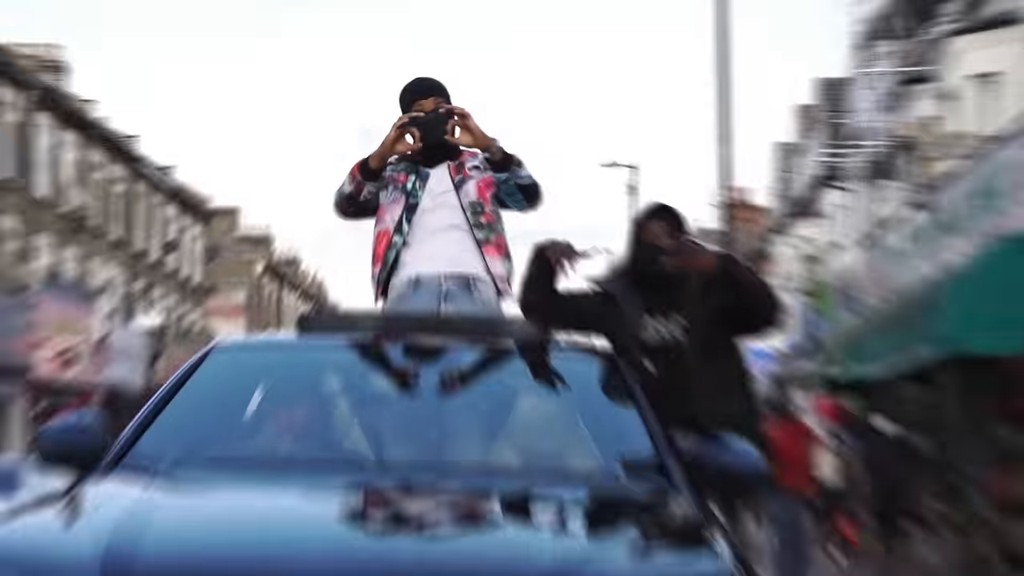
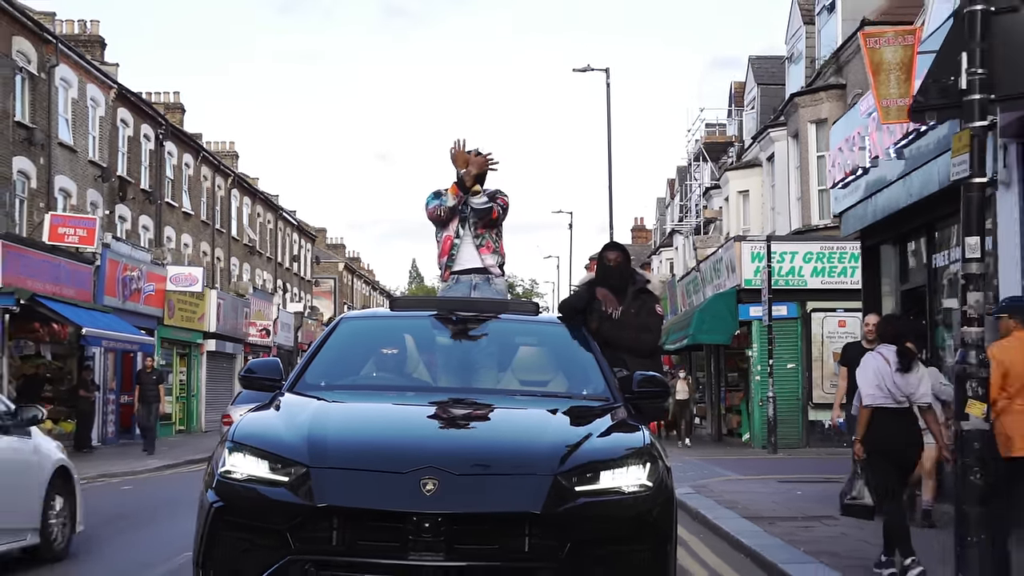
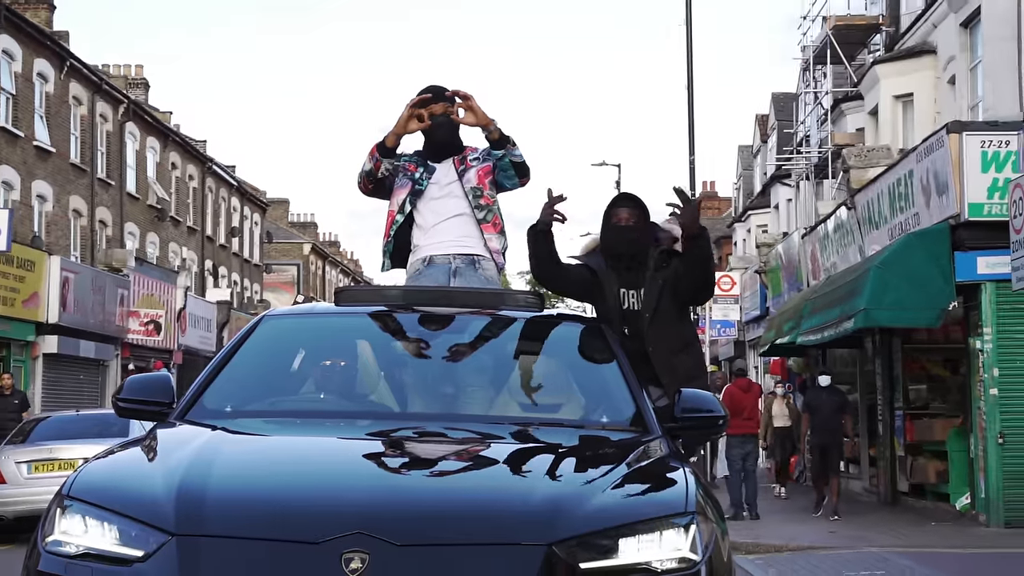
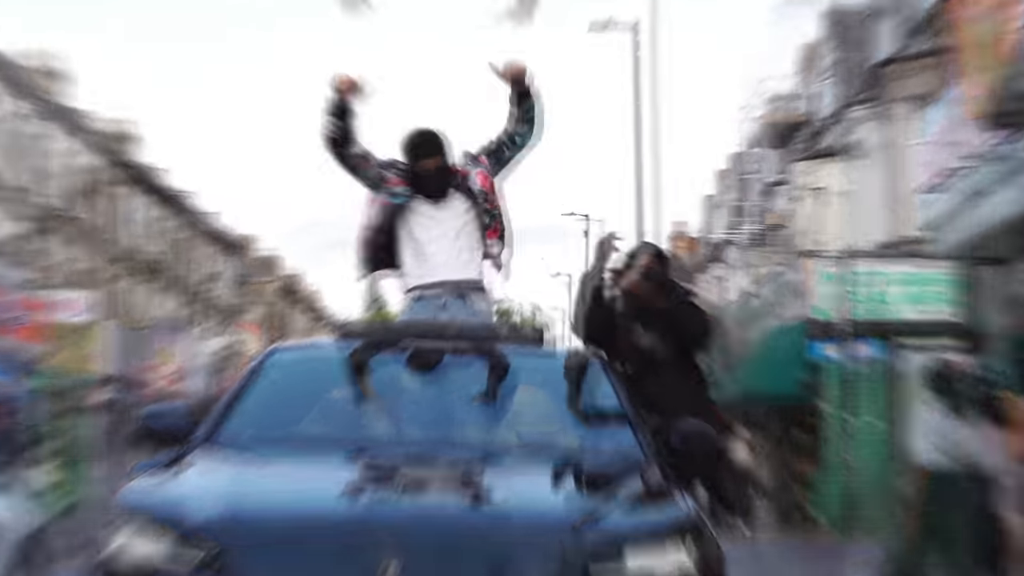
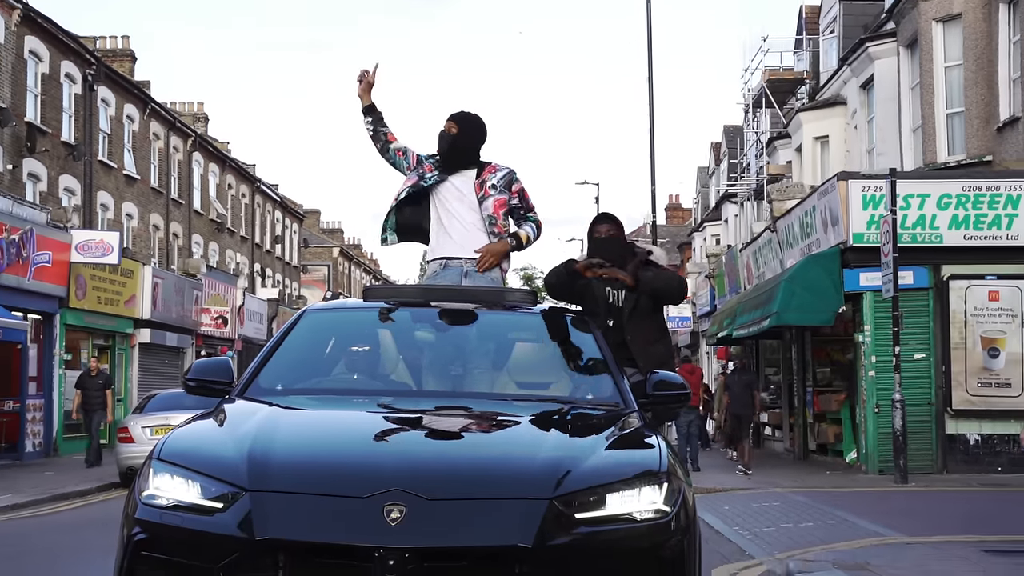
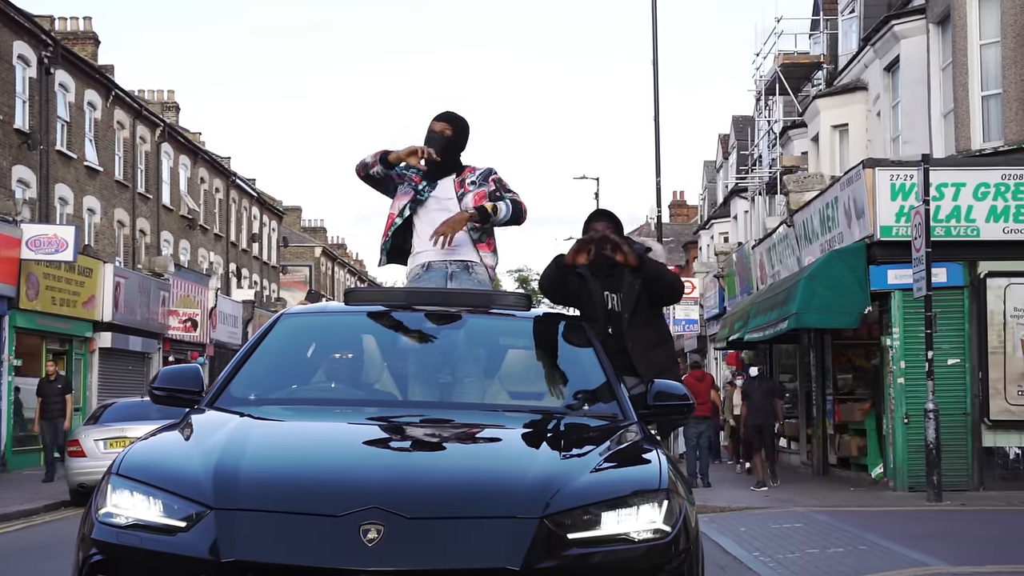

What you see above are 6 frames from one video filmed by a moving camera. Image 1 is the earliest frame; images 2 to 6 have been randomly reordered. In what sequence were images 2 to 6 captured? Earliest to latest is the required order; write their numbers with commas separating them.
3, 6, 5, 2, 4
